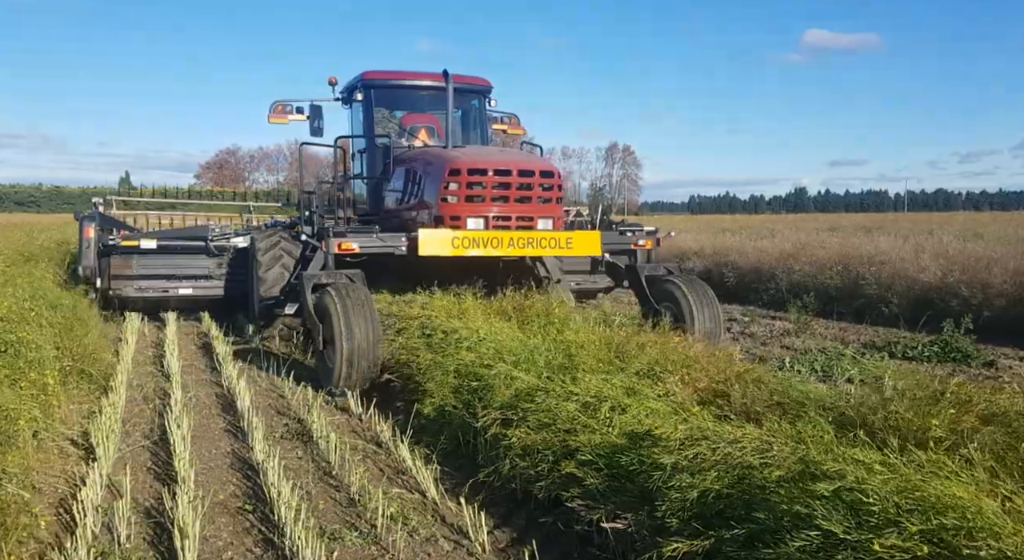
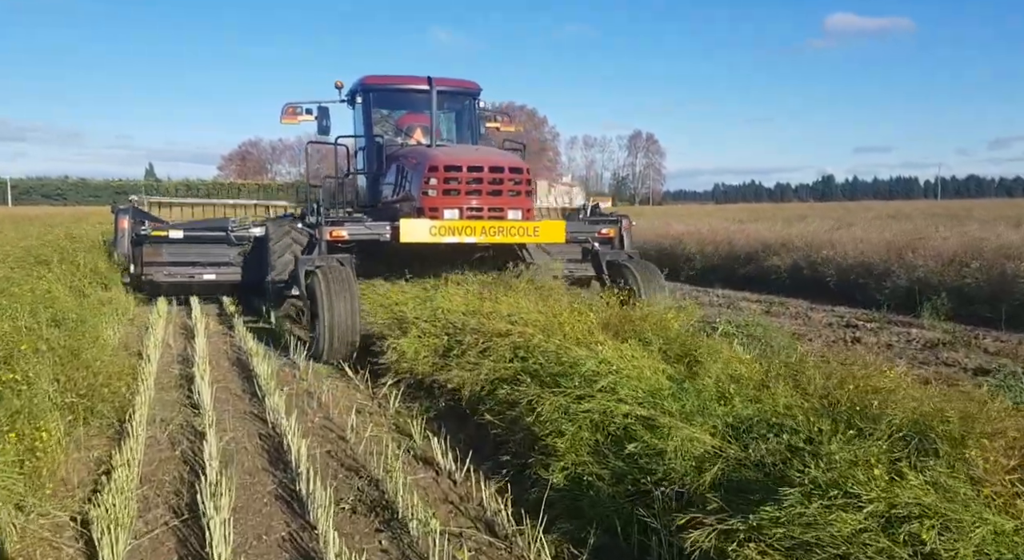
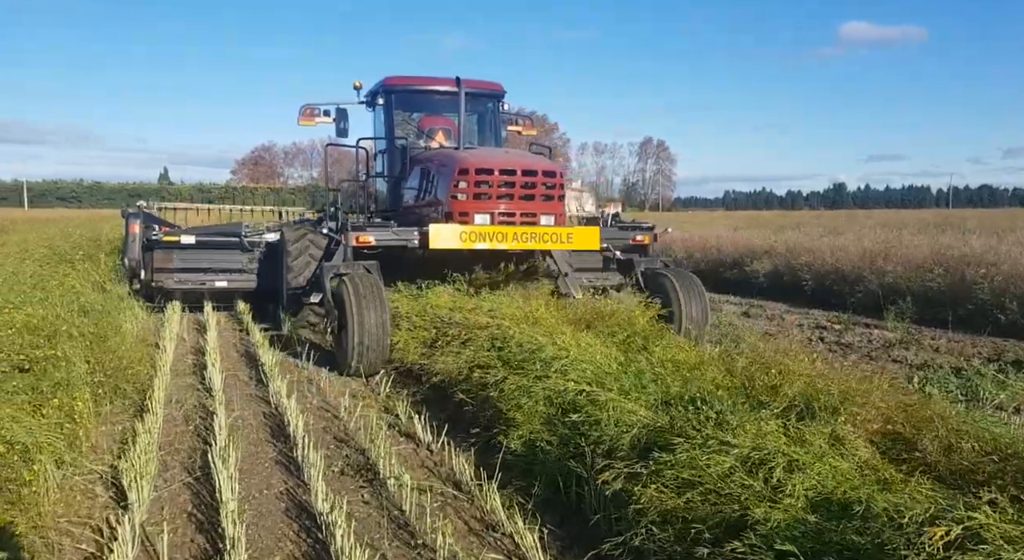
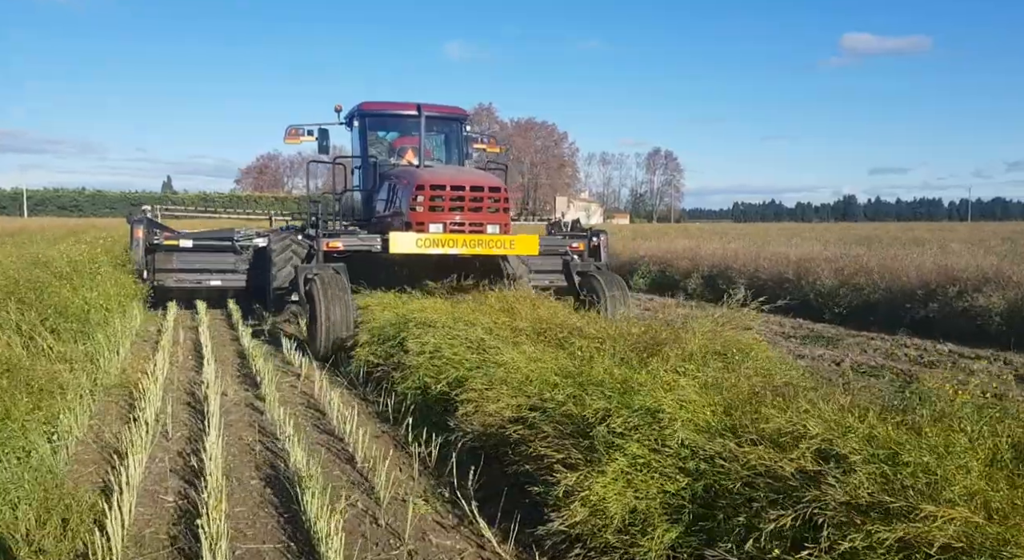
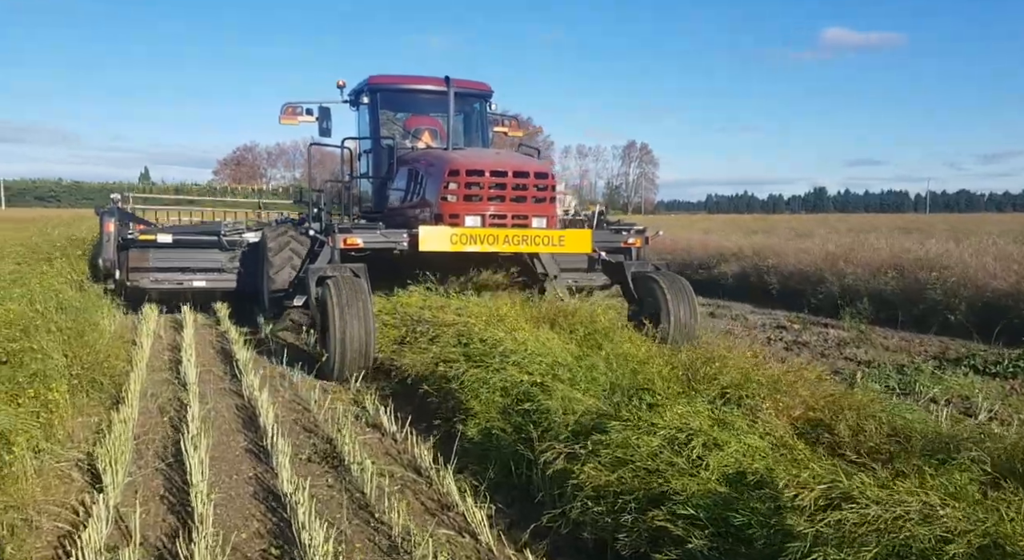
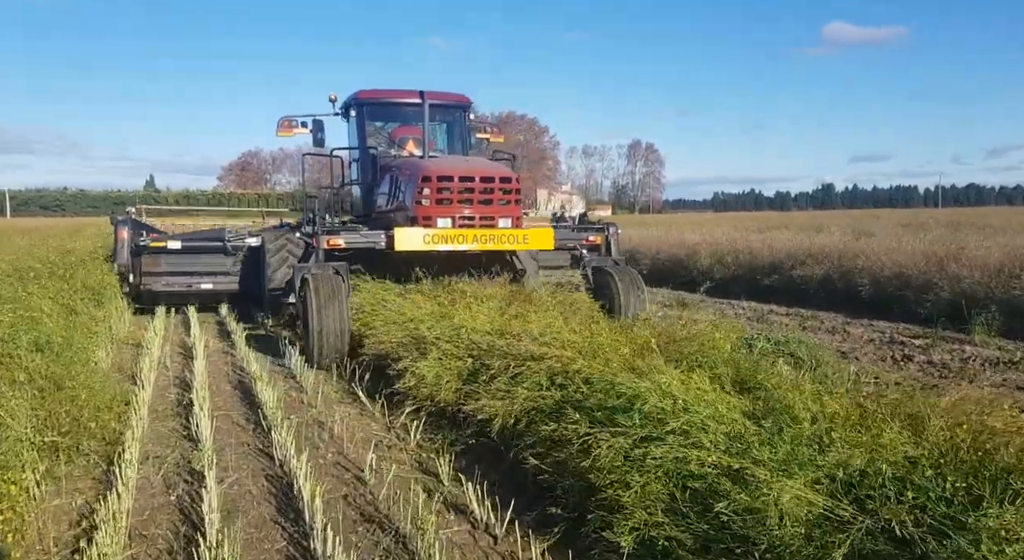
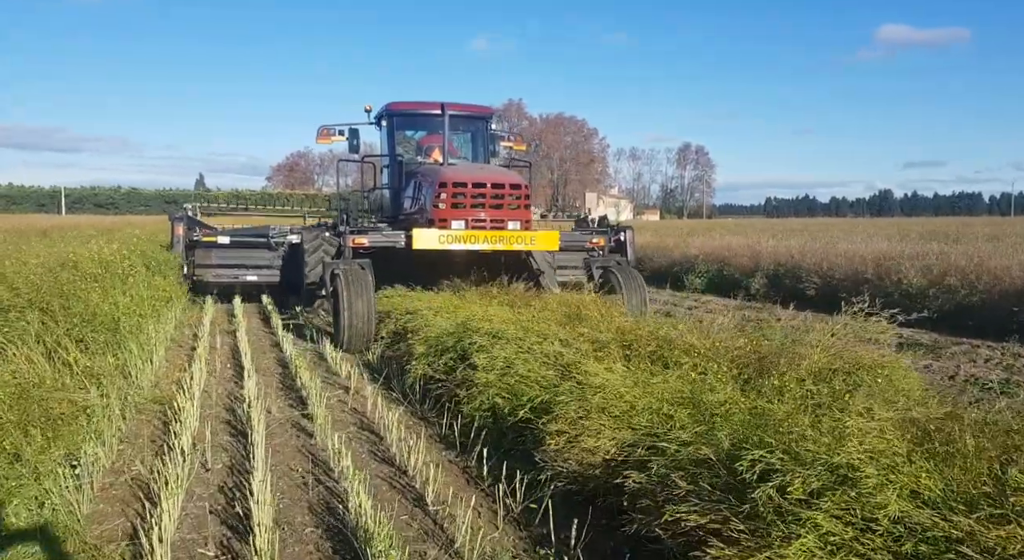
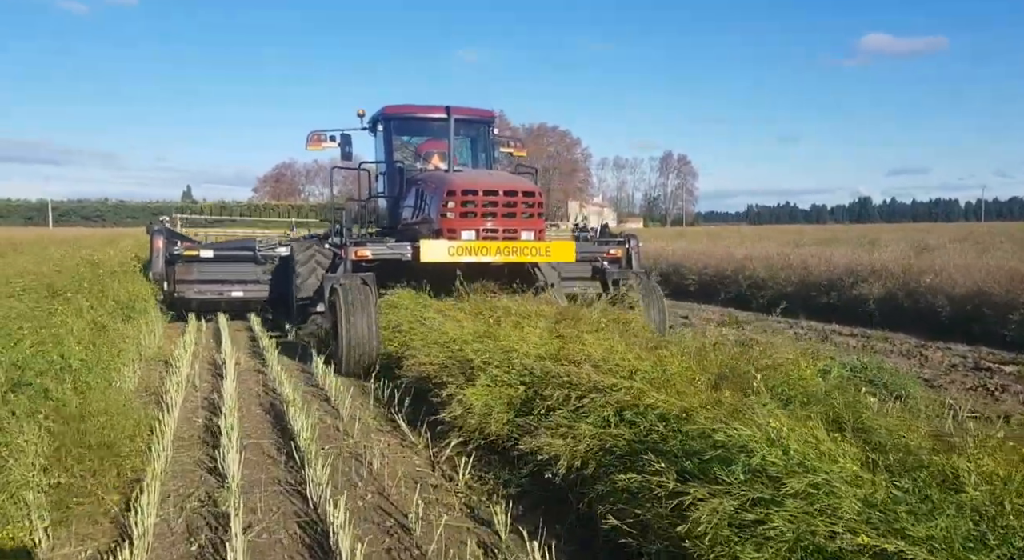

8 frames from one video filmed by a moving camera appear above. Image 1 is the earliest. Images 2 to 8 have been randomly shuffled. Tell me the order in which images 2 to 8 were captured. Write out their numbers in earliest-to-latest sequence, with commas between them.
5, 3, 2, 6, 8, 4, 7
